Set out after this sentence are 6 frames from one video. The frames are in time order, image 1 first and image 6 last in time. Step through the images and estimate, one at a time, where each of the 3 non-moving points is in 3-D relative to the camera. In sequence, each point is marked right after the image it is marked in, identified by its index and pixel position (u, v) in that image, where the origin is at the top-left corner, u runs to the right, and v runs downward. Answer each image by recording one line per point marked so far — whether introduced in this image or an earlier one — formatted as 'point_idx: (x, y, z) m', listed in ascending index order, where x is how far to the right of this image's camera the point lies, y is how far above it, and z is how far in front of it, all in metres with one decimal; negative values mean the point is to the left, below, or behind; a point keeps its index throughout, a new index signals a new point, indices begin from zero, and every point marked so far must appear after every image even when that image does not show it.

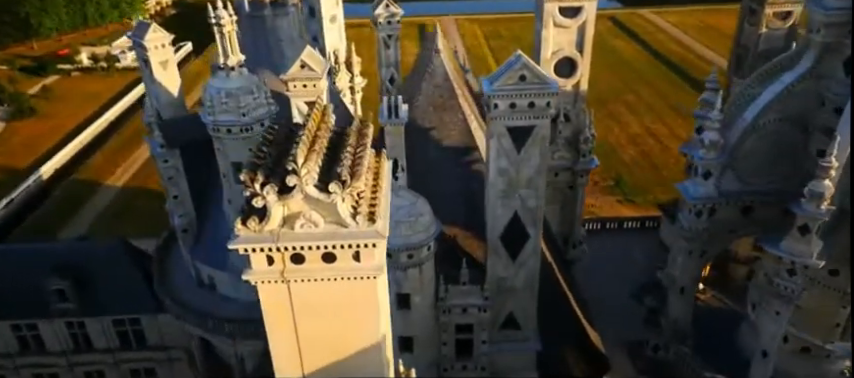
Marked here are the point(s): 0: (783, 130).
0: (+6.4, +1.1, +11.7) m
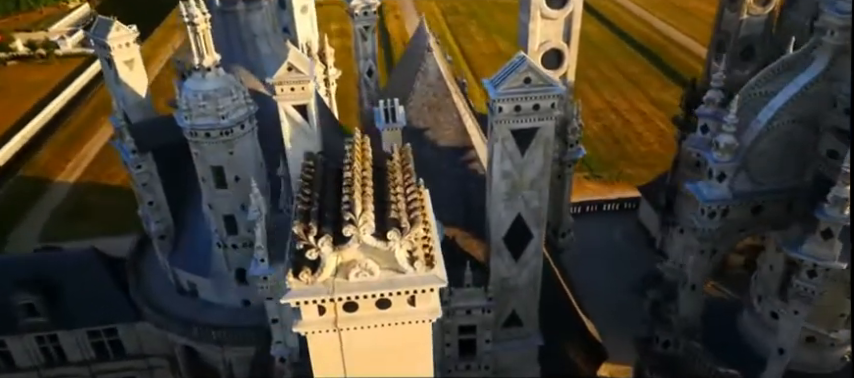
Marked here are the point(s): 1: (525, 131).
0: (+6.7, +1.1, +11.8) m
1: (+2.2, +1.3, +14.4) m
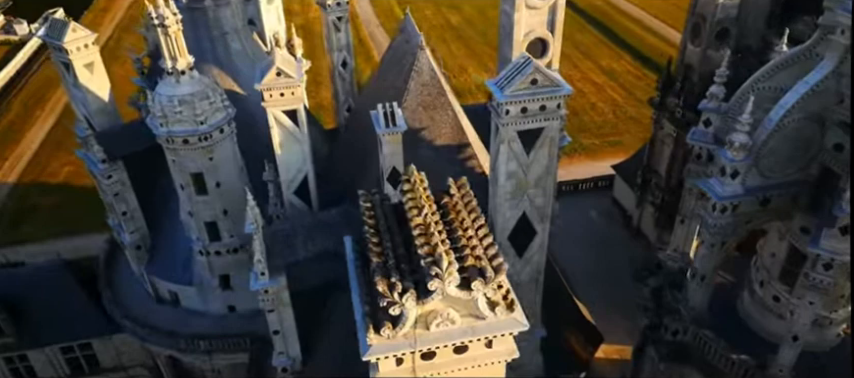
0: (+7.0, +1.2, +12.1) m
1: (+2.3, +1.3, +14.4) m
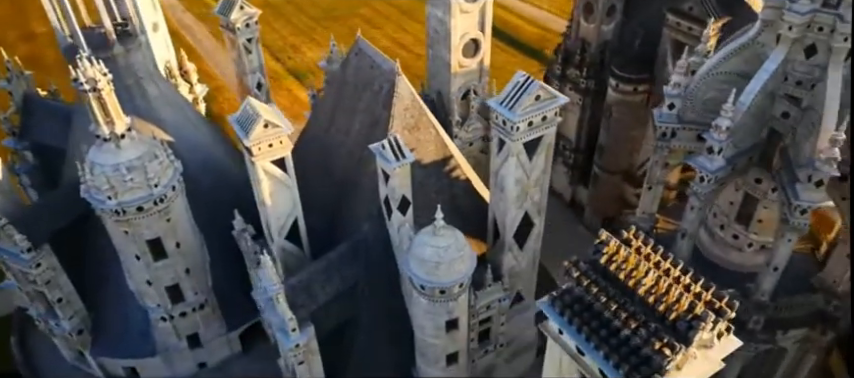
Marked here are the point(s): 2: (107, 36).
0: (+7.7, +2.0, +15.0) m
1: (+2.5, +1.2, +15.7) m
2: (-9.0, +4.3, +18.4) m
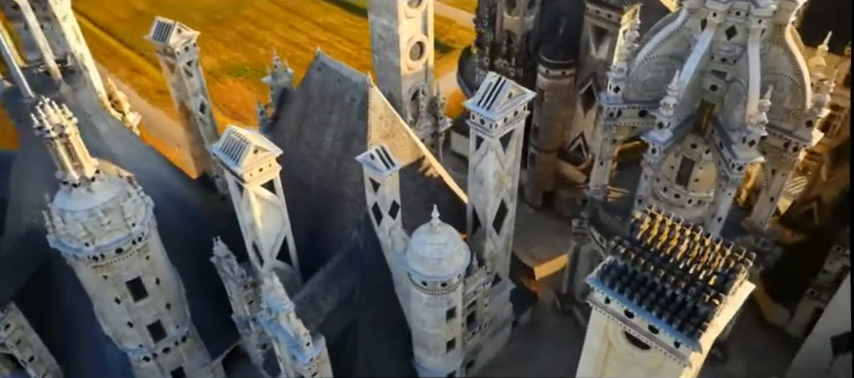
0: (+7.1, +2.9, +17.3) m
1: (+2.1, +1.4, +17.0) m
2: (-10.1, +3.0, +17.5) m
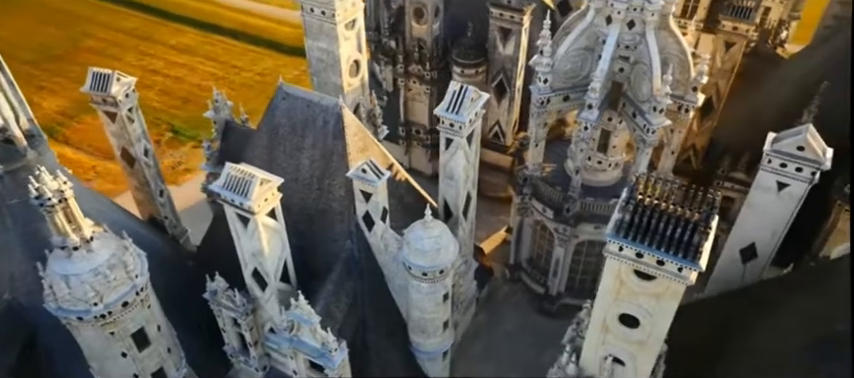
0: (+5.8, +4.0, +20.8) m
1: (+1.2, +1.7, +19.4) m
2: (-10.8, +1.2, +16.9) m
